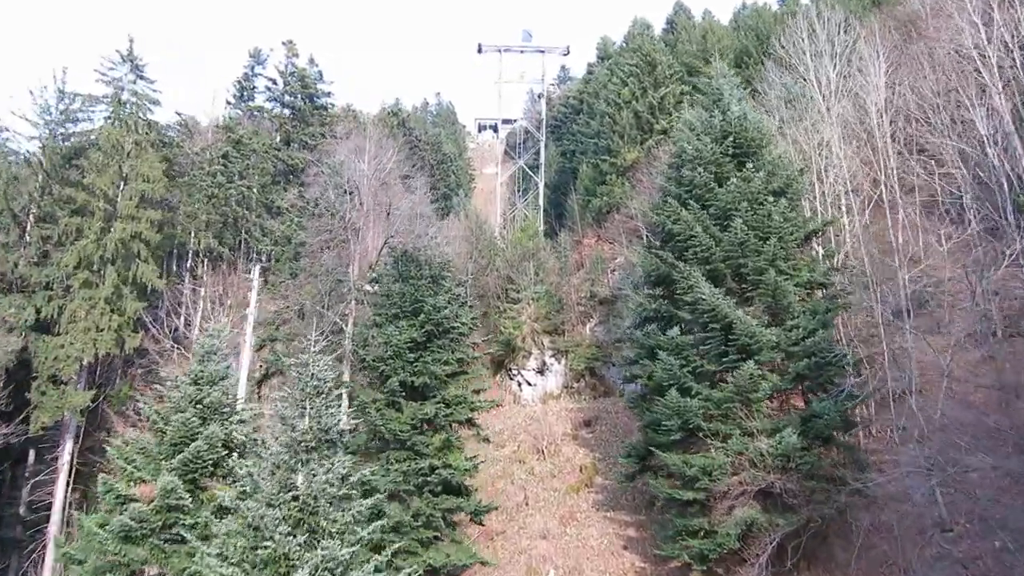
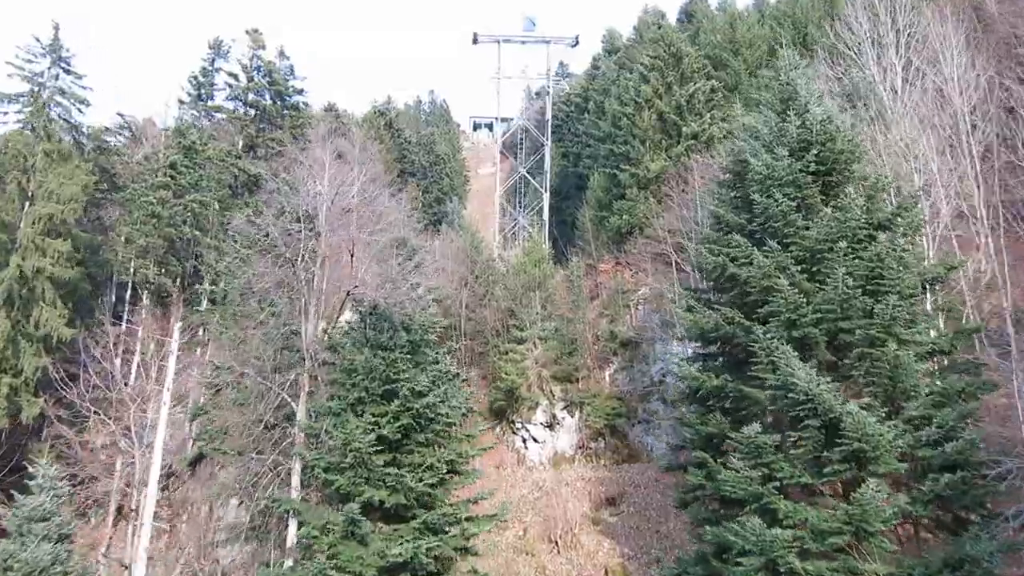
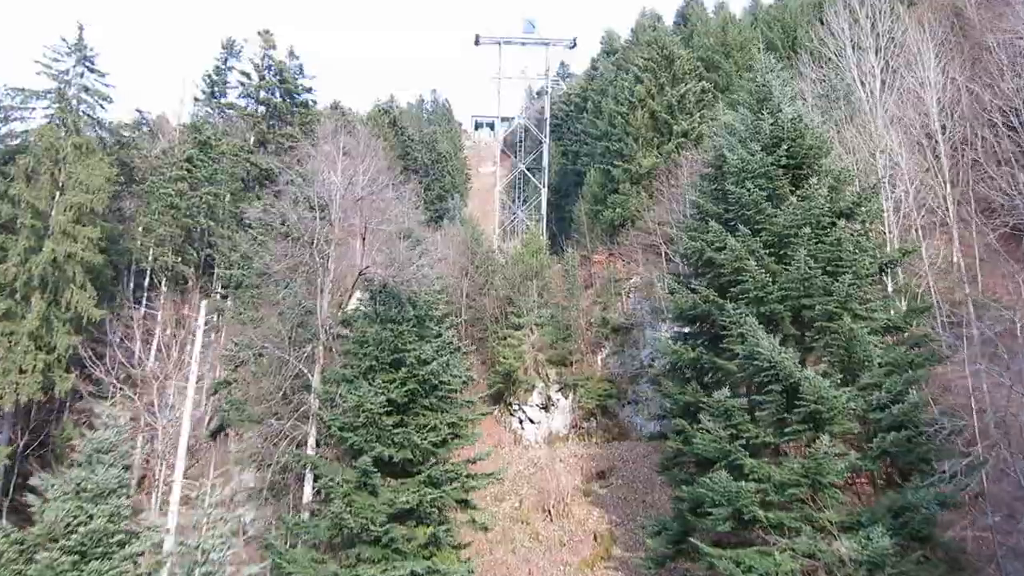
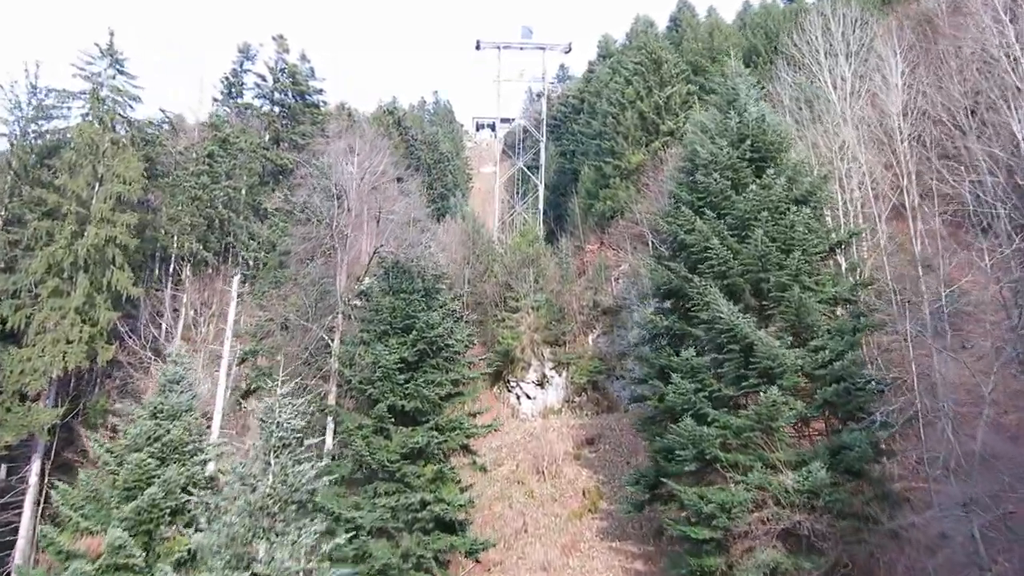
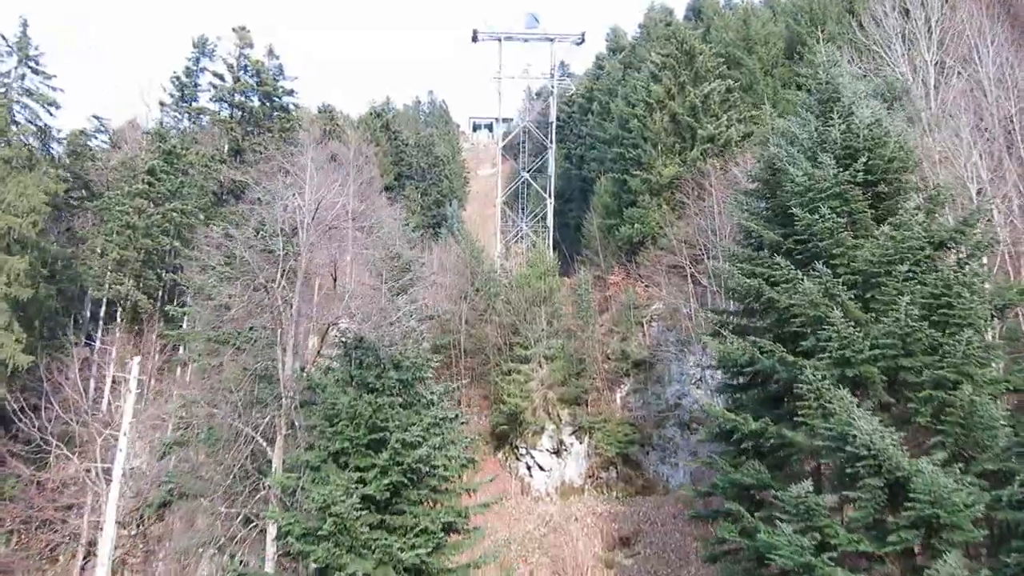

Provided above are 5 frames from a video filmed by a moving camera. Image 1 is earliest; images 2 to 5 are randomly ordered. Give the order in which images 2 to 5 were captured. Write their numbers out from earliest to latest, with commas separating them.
4, 3, 2, 5
